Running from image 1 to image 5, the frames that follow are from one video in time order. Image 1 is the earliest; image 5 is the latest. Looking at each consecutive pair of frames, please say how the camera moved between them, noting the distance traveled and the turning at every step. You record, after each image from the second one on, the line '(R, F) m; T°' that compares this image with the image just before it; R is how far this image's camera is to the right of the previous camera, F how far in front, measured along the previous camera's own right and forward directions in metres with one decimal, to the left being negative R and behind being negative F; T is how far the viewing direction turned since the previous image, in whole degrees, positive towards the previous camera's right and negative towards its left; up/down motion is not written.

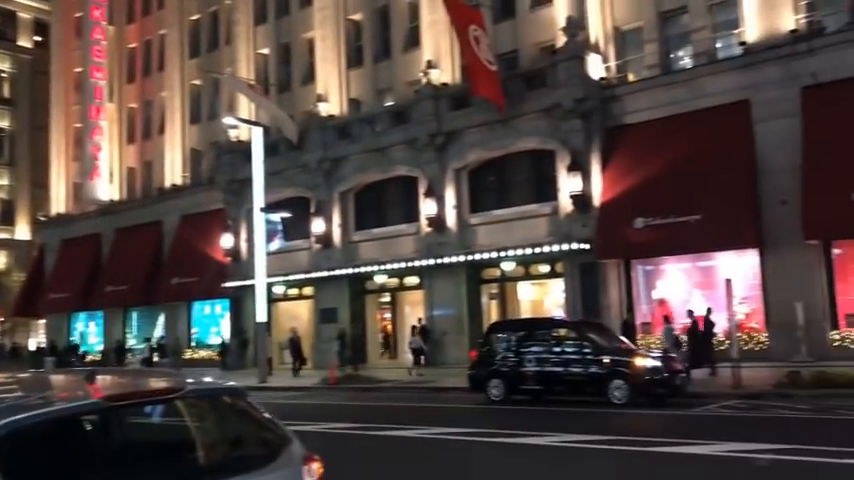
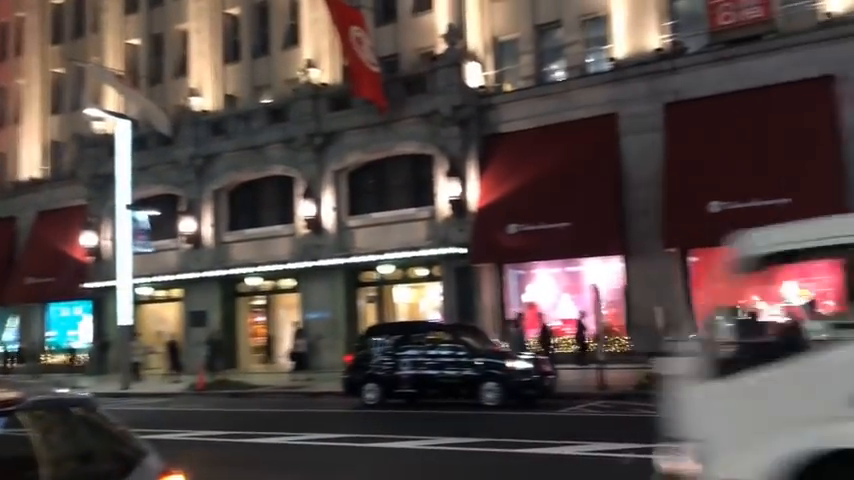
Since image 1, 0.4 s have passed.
(-2.2, +0.3) m; +11°
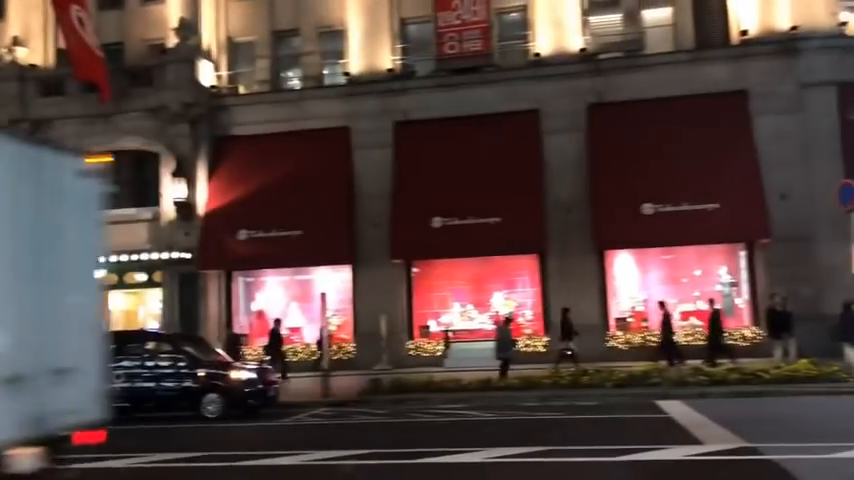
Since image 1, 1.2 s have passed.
(-4.1, +0.9) m; +23°
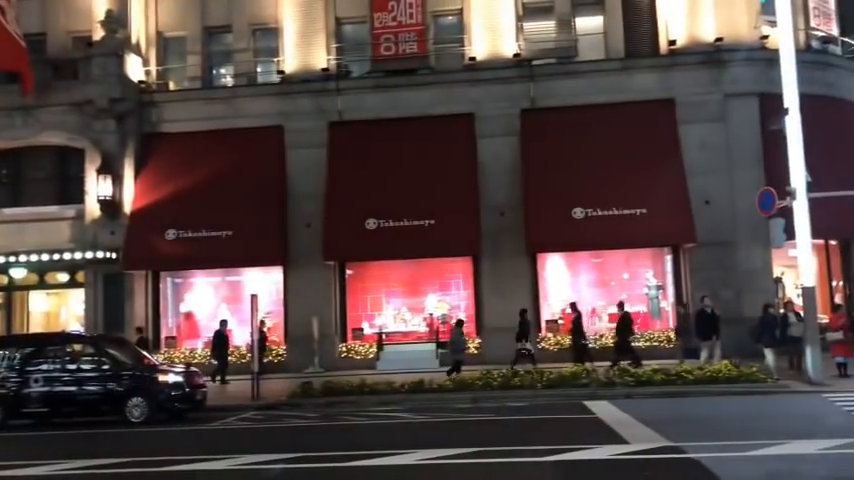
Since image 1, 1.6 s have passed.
(-1.3, +0.1) m; +6°
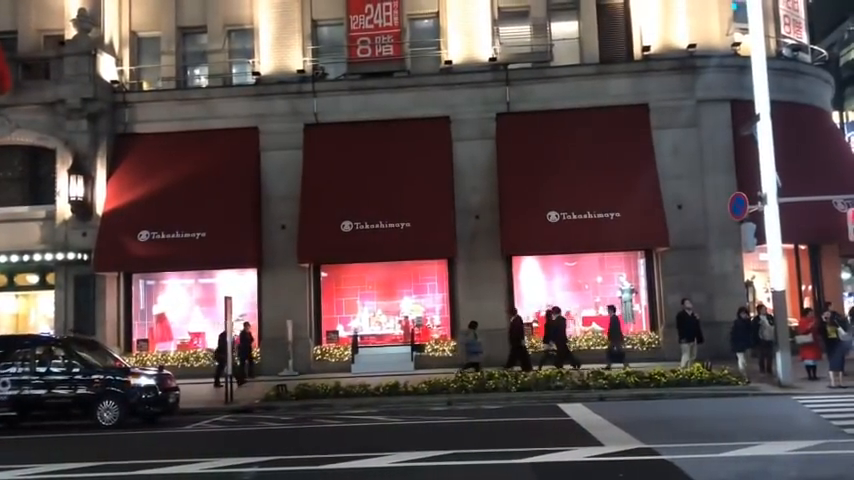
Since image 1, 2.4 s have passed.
(-0.4, 0.0) m; +2°
